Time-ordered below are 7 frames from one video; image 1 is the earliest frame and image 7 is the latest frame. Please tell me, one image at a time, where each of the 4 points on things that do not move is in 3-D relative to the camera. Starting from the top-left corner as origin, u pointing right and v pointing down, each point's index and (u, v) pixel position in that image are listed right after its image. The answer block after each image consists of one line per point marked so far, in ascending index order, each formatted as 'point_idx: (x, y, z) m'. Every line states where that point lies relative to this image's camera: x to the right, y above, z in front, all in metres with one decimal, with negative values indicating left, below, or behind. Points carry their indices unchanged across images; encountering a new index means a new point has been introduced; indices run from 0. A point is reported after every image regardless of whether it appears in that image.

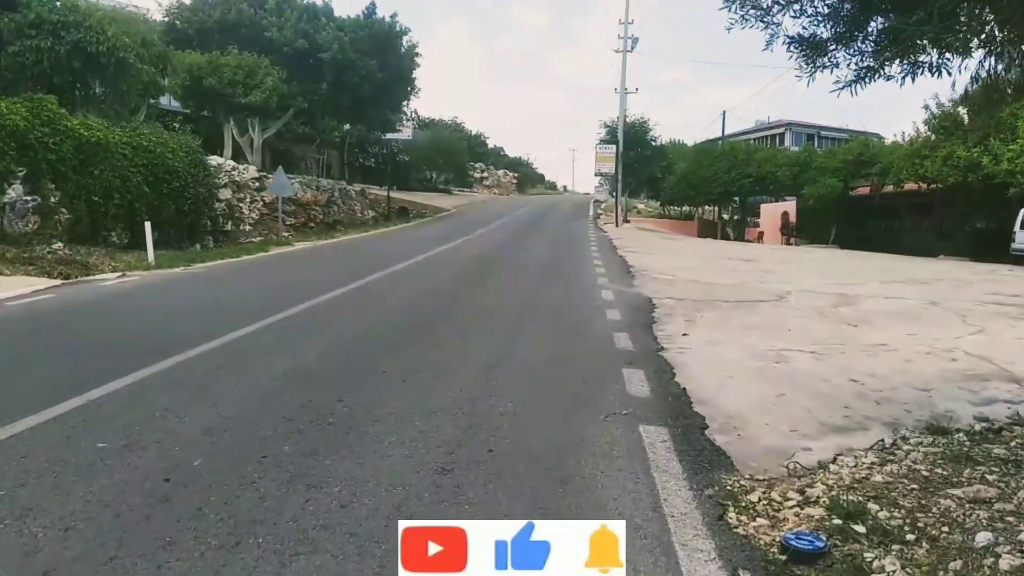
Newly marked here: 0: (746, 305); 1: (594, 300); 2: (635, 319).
0: (+4.0, -0.3, +10.3) m
1: (+1.5, -0.2, +11.0) m
2: (+1.9, -0.5, +9.1) m
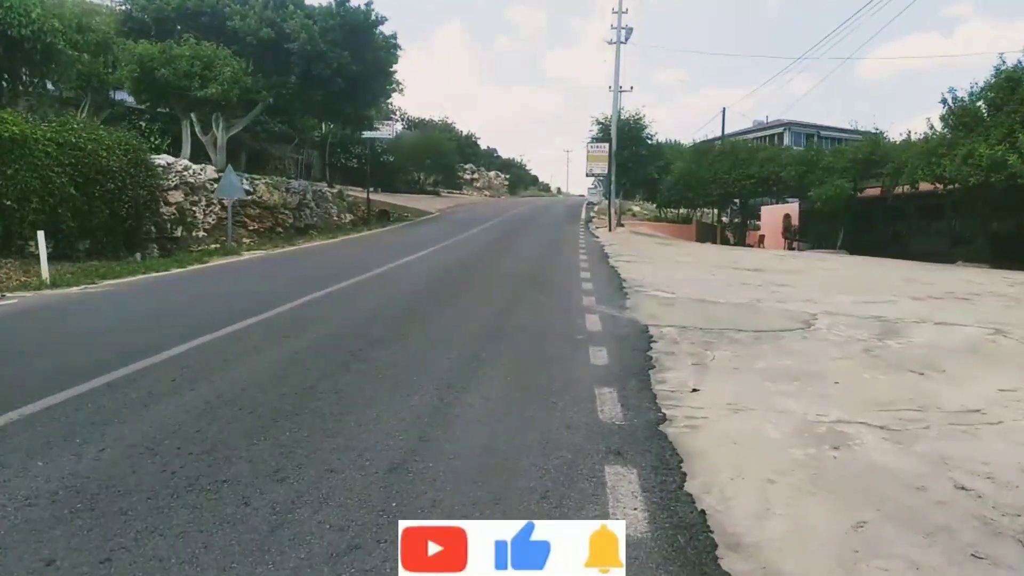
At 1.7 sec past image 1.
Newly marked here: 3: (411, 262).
0: (+3.4, -0.7, +8.1) m
1: (+0.9, -0.5, +8.8) m
2: (+1.3, -0.8, +6.9) m
3: (-3.0, +0.9, +19.8) m
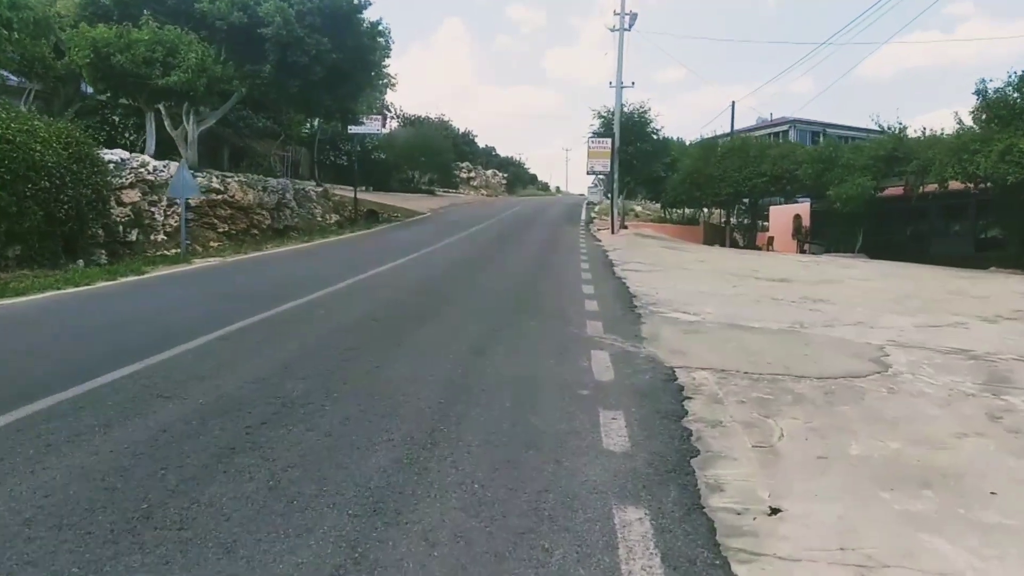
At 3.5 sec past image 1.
0: (+3.2, -1.0, +5.9) m
1: (+0.7, -0.9, +6.6) m
2: (+1.1, -1.2, +4.6) m
3: (-3.3, +0.6, +17.6) m
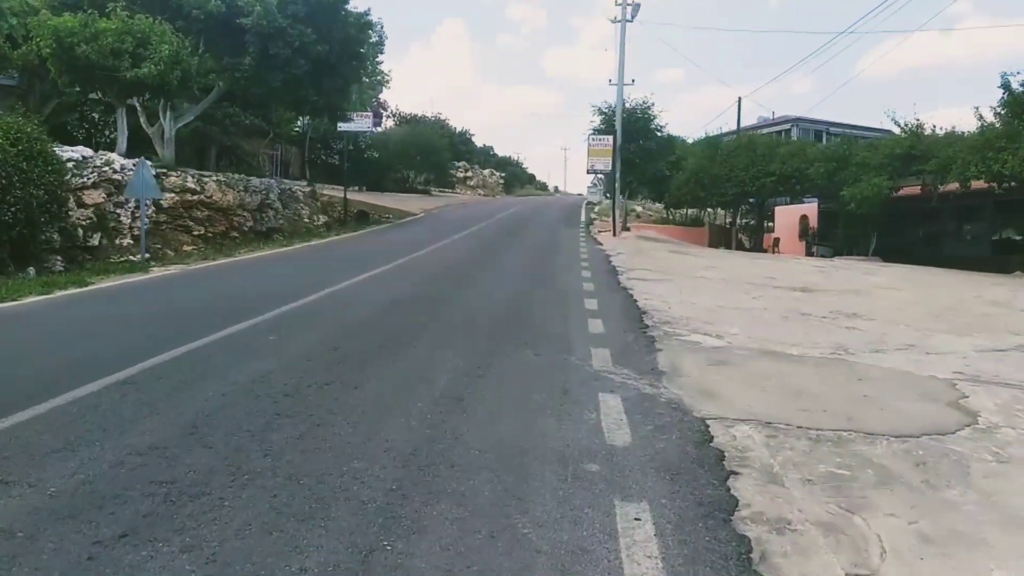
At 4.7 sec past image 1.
0: (+3.1, -1.3, +4.4) m
1: (+0.6, -1.1, +5.1) m
2: (+1.0, -1.5, +3.1) m
3: (-3.4, +0.4, +16.0) m
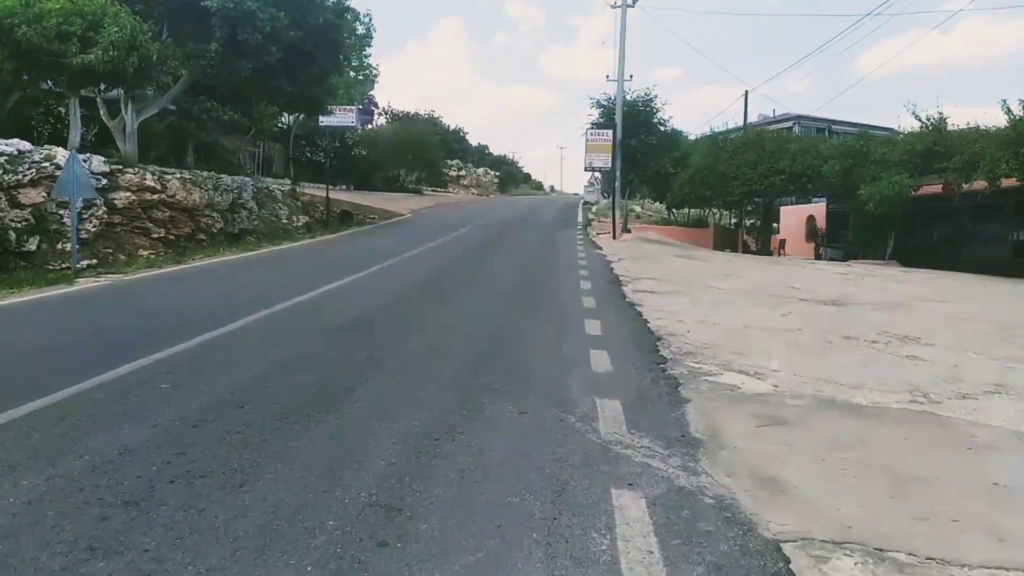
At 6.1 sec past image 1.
0: (+2.9, -1.6, +2.4) m
1: (+0.4, -1.4, +3.1) m
2: (+0.8, -1.7, +1.2) m
3: (-3.7, +0.1, +14.0) m
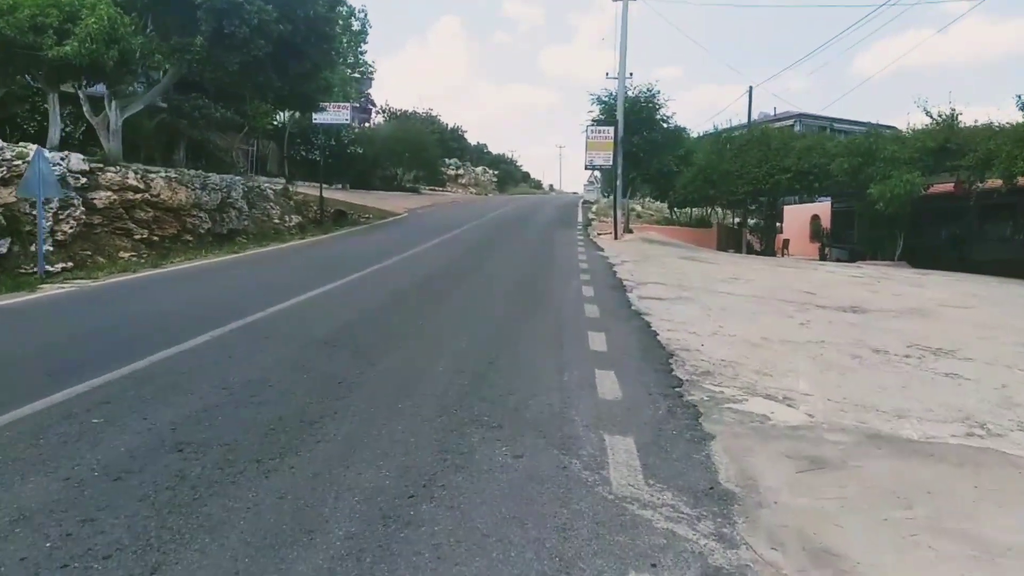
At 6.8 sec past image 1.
0: (+2.9, -1.7, +1.6) m
1: (+0.4, -1.6, +2.2) m
2: (+0.8, -1.9, +0.3) m
3: (-3.7, 0.0, +13.2) m
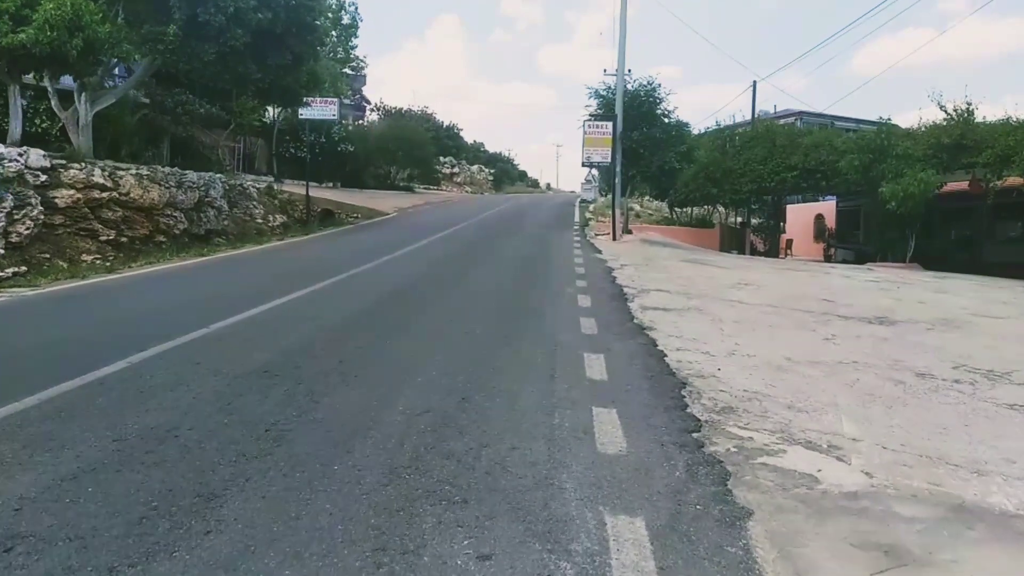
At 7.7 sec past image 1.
0: (+2.7, -1.9, +0.4) m
1: (+0.2, -1.7, +1.0) m
2: (+0.6, -2.1, -0.9) m
3: (-3.9, -0.2, +11.9) m
